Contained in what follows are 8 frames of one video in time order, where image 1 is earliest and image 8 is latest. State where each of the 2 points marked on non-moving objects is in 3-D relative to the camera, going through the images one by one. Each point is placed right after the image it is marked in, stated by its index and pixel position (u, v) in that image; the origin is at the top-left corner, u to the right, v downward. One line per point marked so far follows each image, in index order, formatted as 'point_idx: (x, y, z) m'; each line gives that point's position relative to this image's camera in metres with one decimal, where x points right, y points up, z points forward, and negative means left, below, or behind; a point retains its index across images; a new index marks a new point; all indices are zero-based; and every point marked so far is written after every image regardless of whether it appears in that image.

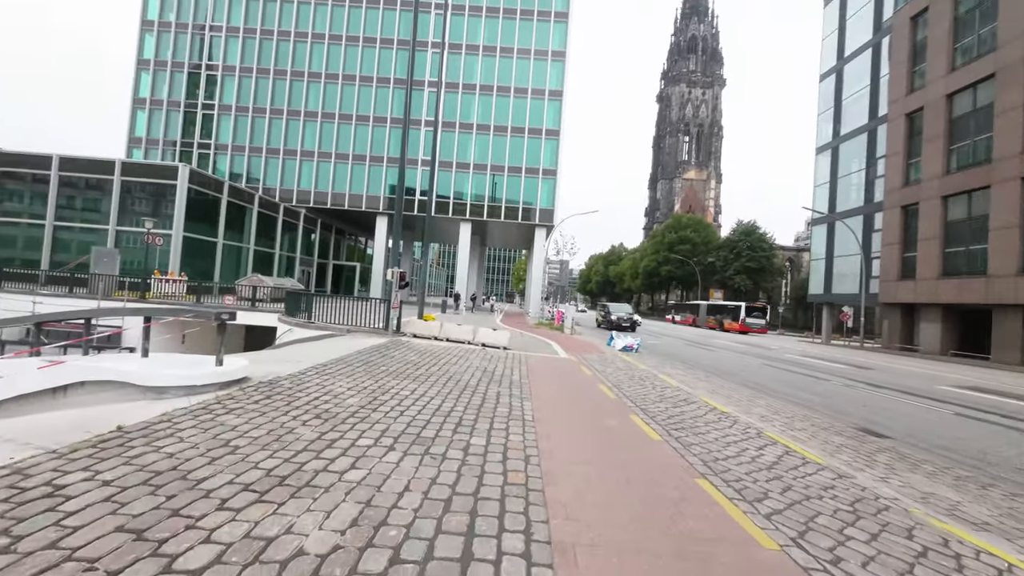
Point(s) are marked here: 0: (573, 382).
0: (+1.2, -1.8, +7.9) m
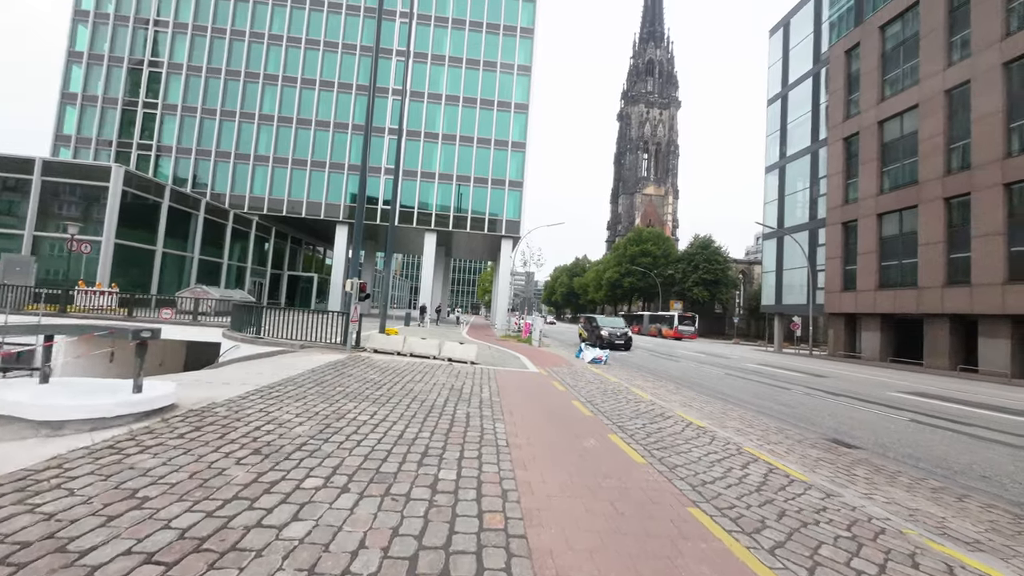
0: (+0.6, -2.1, +7.5) m
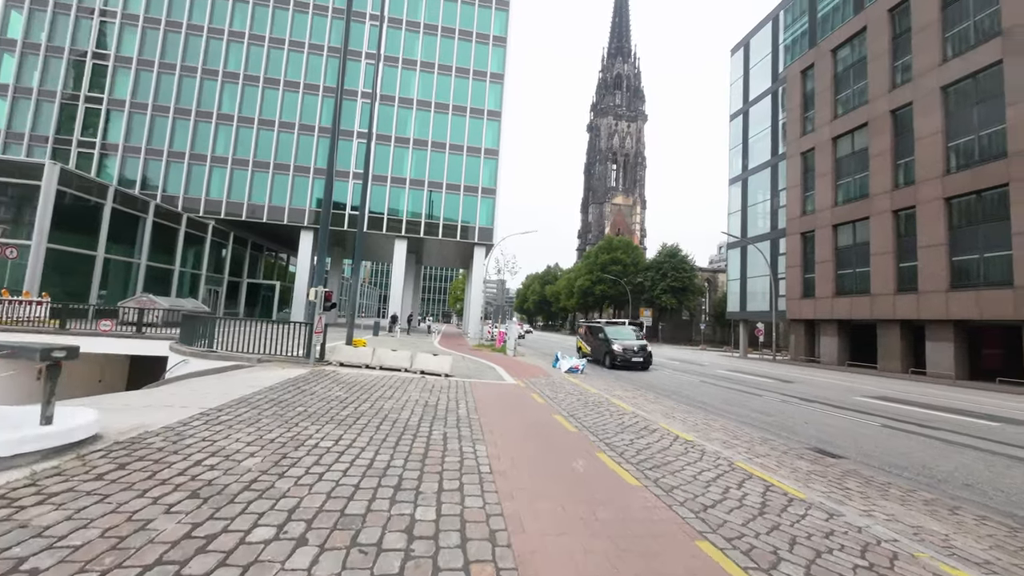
0: (+0.2, -2.2, +7.1) m
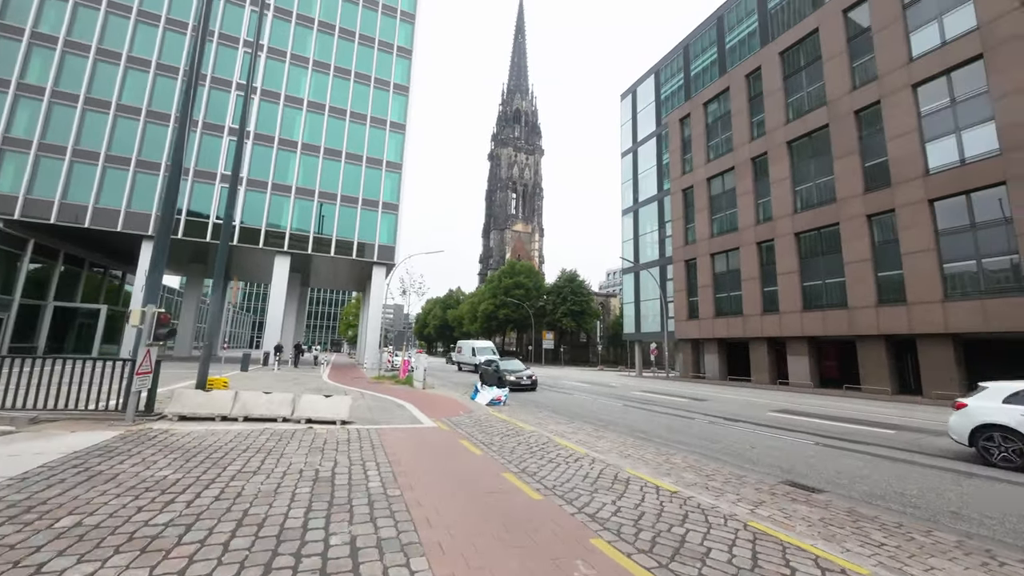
0: (-0.7, -2.4, +5.3) m
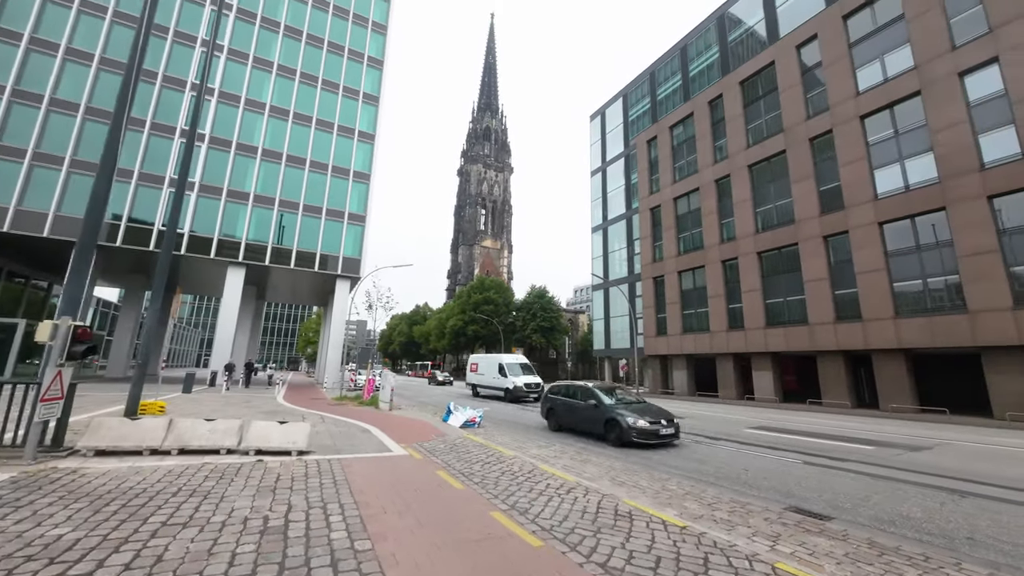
0: (-0.9, -2.6, +4.6) m
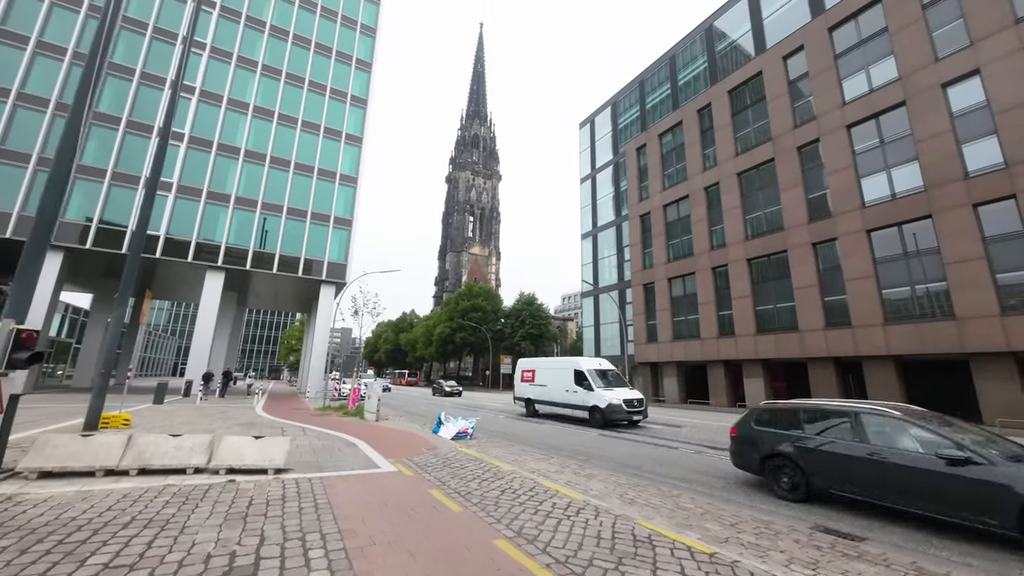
0: (-0.8, -2.5, +4.1) m
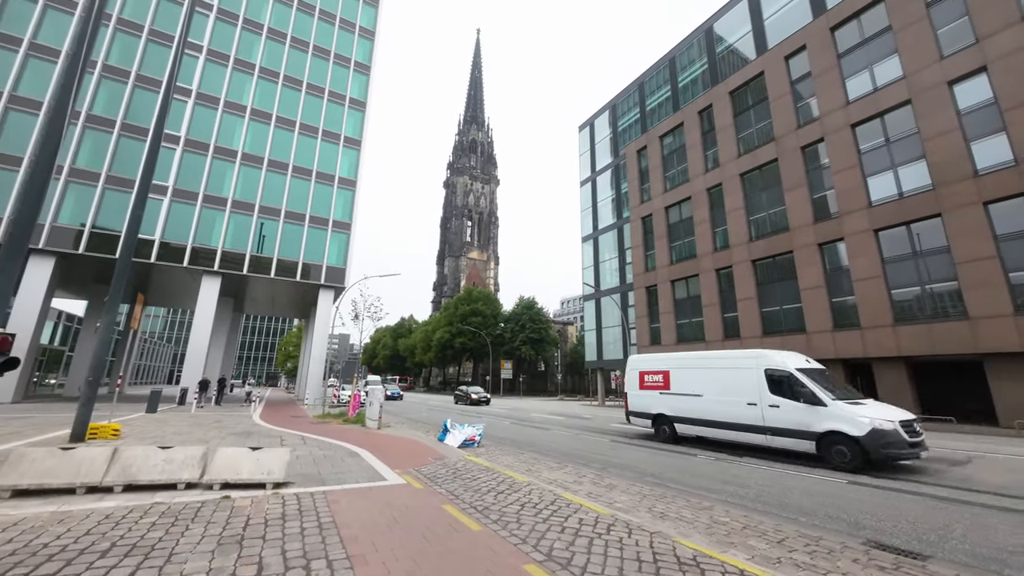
0: (-0.5, -2.5, +3.6) m
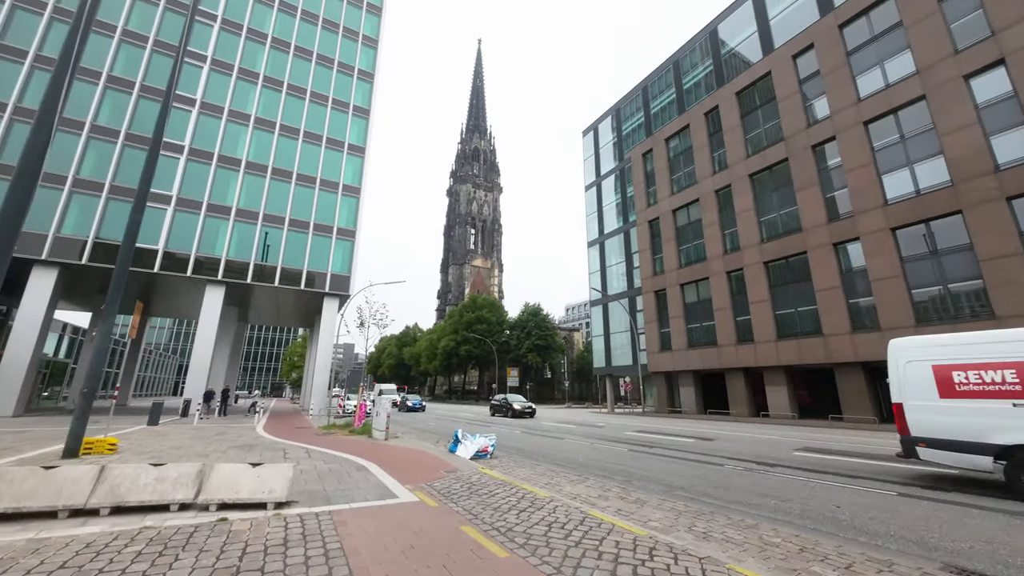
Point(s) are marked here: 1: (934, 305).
0: (-0.3, -2.4, +3.1) m
1: (+19.8, -0.8, +18.4) m
